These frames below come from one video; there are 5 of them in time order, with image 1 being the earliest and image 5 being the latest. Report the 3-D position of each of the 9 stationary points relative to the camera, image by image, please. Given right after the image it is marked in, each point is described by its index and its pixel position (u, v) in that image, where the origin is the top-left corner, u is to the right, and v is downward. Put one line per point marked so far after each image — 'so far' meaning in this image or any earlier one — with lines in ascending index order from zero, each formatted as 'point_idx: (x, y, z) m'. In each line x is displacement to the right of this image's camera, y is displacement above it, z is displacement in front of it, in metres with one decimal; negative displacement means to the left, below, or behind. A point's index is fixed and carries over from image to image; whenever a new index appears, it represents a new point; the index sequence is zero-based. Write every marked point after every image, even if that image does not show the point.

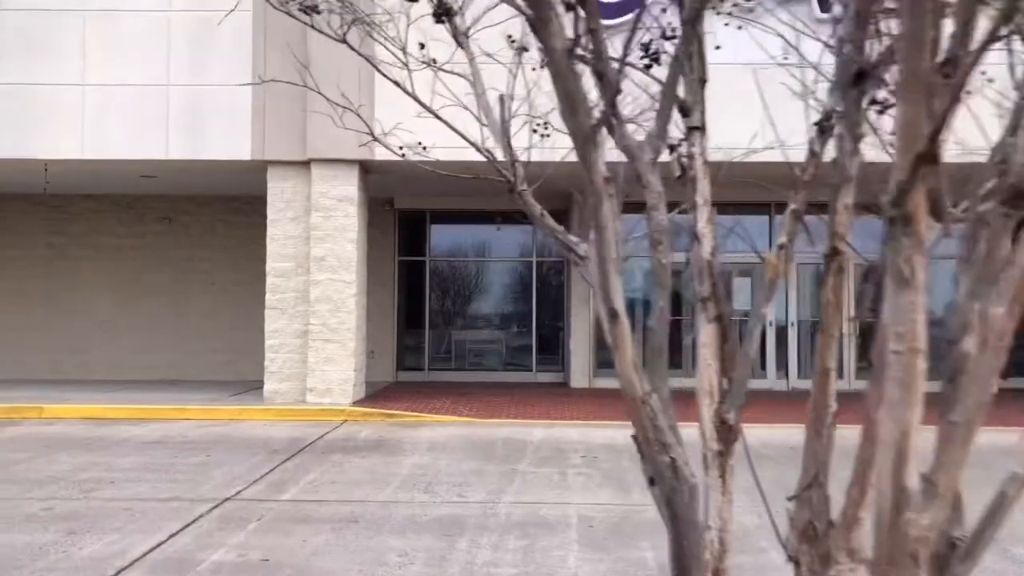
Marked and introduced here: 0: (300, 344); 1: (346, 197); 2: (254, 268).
0: (-2.9, -0.8, +12.2) m
1: (-2.3, +1.3, +12.1) m
2: (-4.7, +0.4, +16.0) m
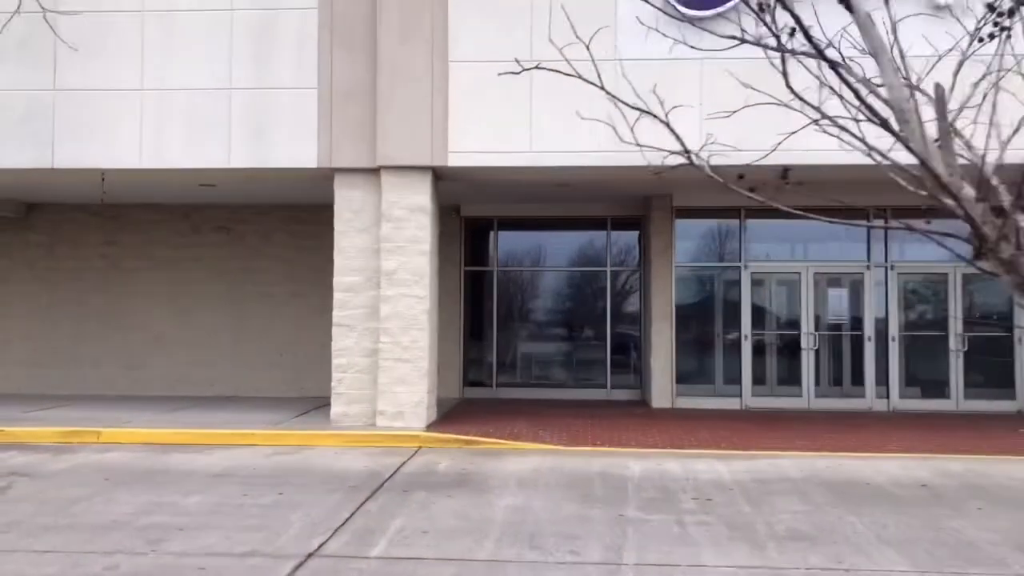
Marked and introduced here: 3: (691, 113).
0: (-1.9, -1.0, +11.4) m
1: (-1.2, +1.1, +11.3) m
2: (-3.5, +0.2, +15.3) m
3: (+2.3, +2.2, +11.1) m
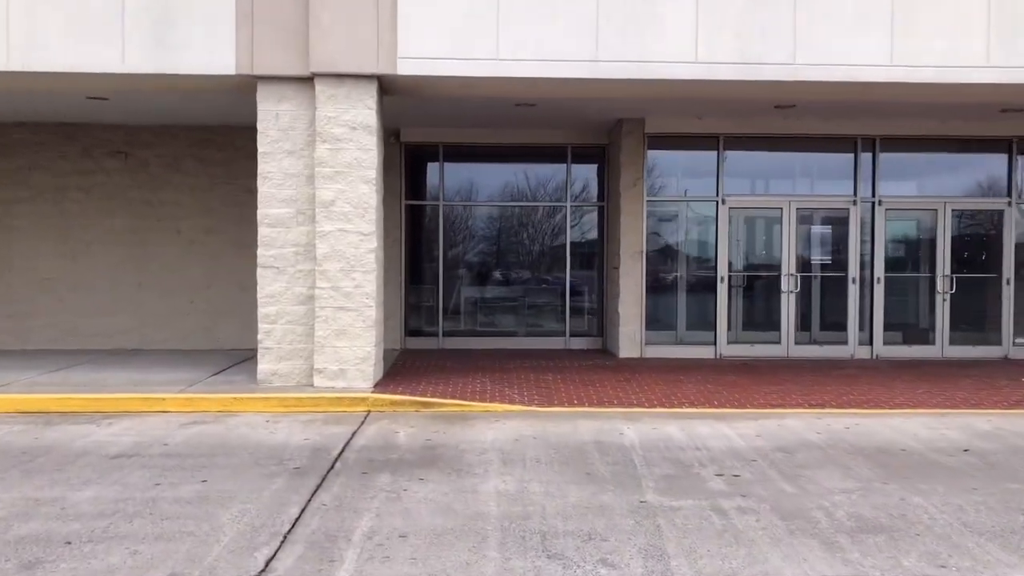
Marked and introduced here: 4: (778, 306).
0: (-2.3, -0.3, +9.6) m
1: (-1.6, +1.8, +9.4) m
2: (-4.3, +1.1, +13.3) m
3: (+1.9, +2.9, +9.5) m
4: (+3.8, -0.3, +12.6) m
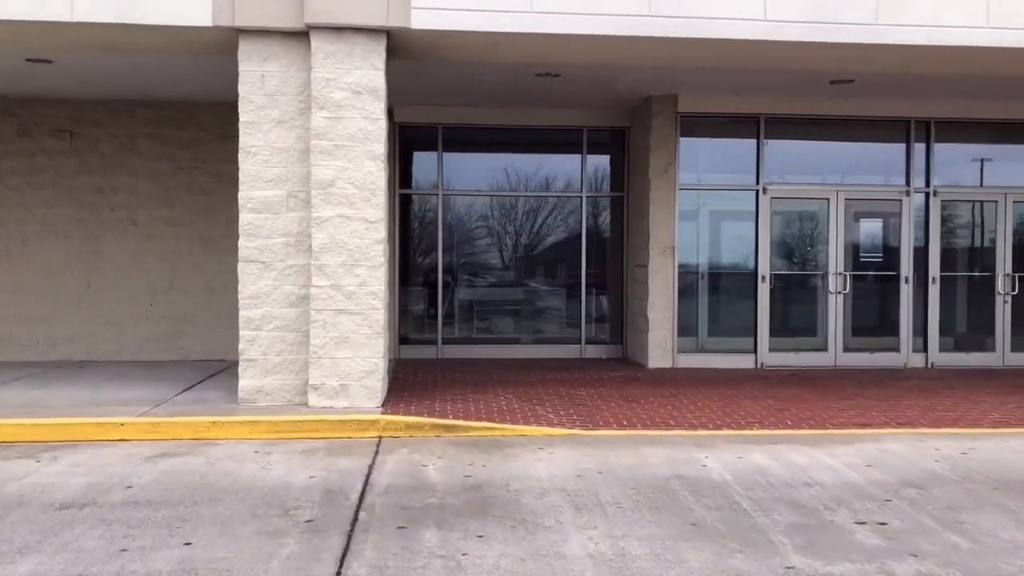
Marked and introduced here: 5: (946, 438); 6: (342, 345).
0: (-2.0, -0.3, +7.9) m
1: (-1.3, +1.8, +7.8) m
2: (-4.1, +1.1, +11.5) m
3: (+2.2, +3.0, +8.0) m
4: (+4.0, -0.3, +11.2) m
5: (+3.7, -1.3, +7.3) m
6: (-1.5, -0.5, +7.8) m
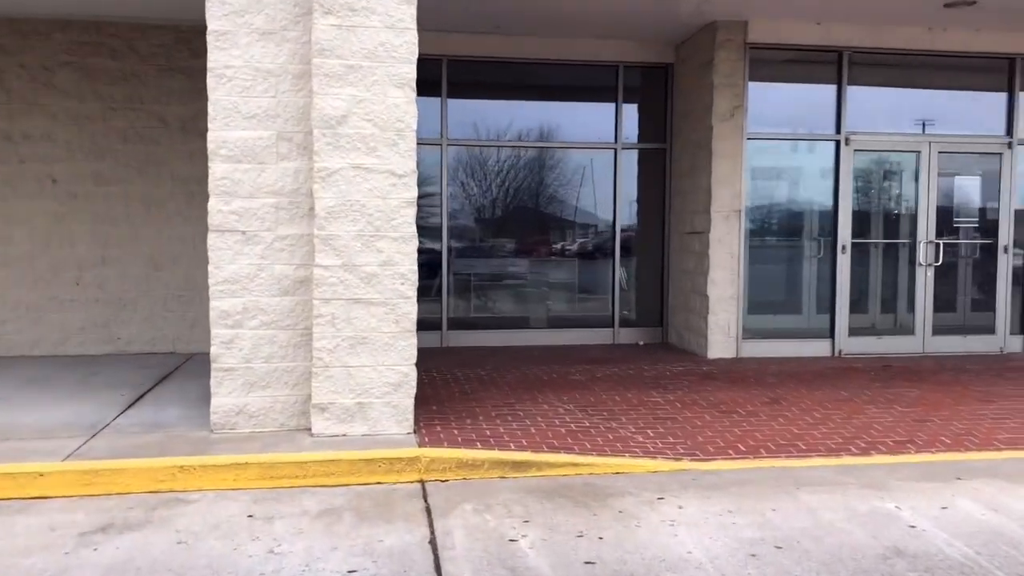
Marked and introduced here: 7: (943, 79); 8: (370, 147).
0: (-1.4, -0.1, +5.6) m
1: (-0.8, +1.9, +5.5) m
2: (-3.9, +1.4, +9.0) m
3: (+2.7, +3.1, +5.9) m
4: (+4.3, 0.0, +9.4) m
5: (+4.2, -1.1, +5.6) m
6: (-1.0, -0.4, +5.6) m
7: (+4.7, +2.3, +9.4) m
8: (-0.9, +0.9, +5.5) m
